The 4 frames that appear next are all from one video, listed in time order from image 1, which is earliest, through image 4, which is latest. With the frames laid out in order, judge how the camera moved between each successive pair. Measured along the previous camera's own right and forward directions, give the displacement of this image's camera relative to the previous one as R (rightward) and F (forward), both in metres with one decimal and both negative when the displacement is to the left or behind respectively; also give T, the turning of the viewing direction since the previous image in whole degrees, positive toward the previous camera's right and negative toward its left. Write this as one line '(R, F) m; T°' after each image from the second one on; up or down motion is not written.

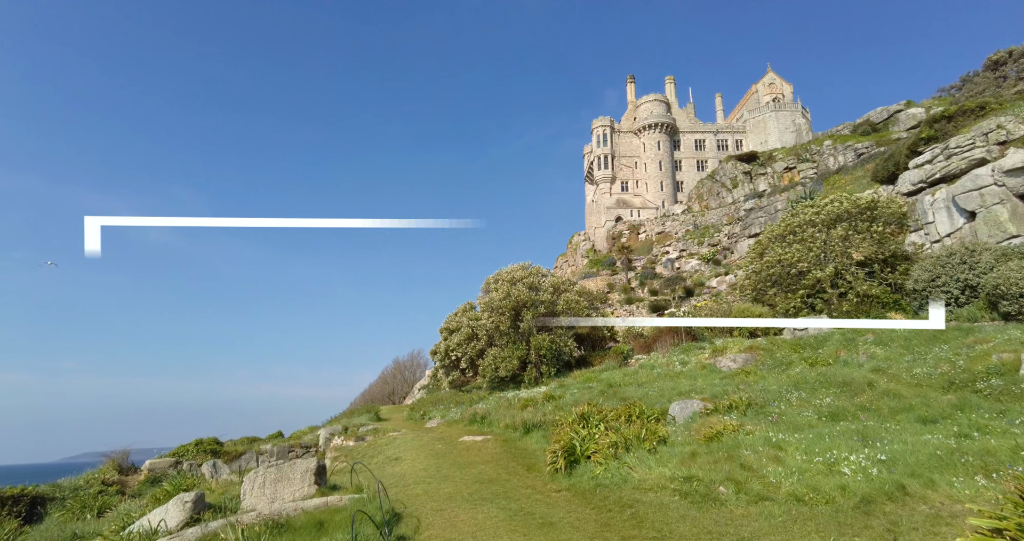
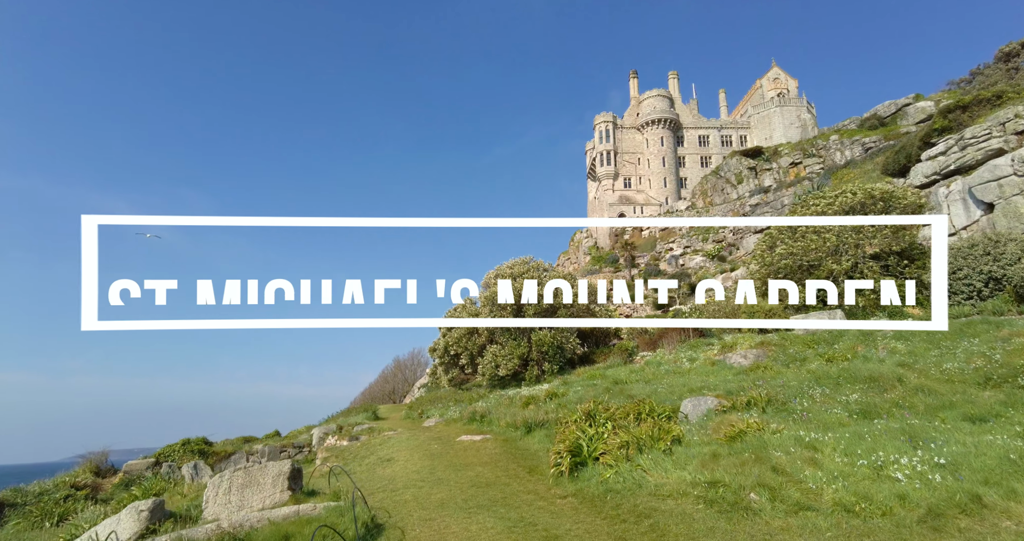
(0.0, +0.8) m; 0°
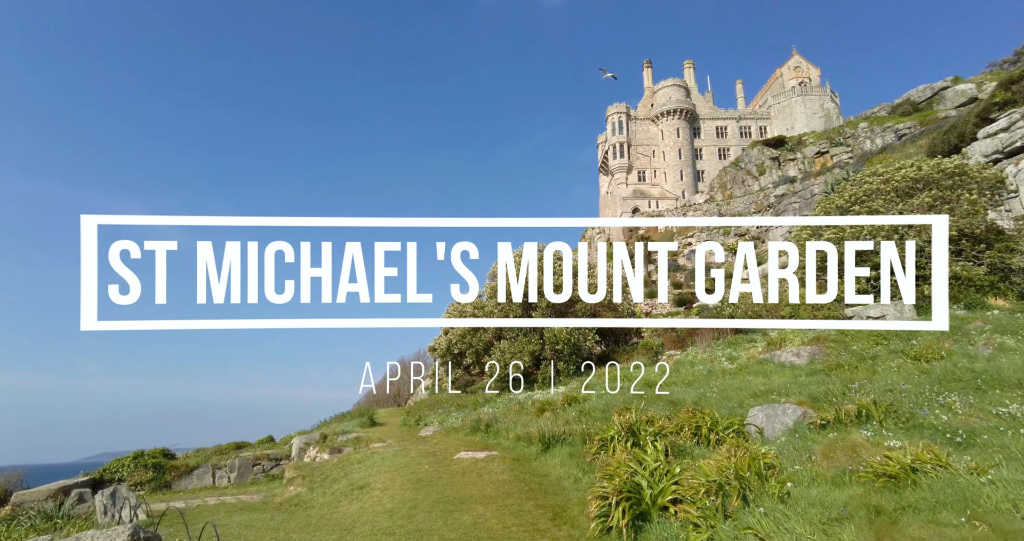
(-0.1, +2.8) m; -1°
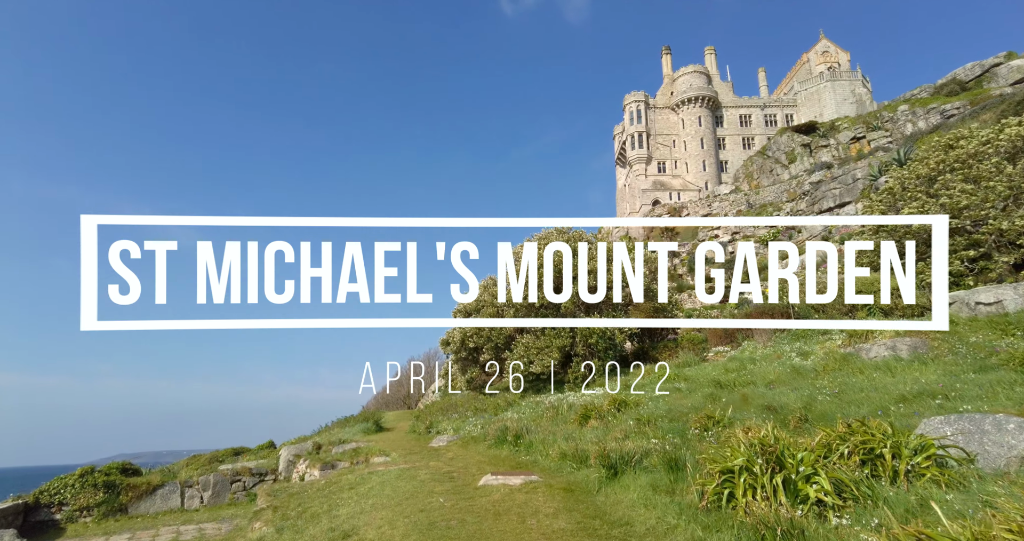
(-0.5, +2.9) m; -1°
